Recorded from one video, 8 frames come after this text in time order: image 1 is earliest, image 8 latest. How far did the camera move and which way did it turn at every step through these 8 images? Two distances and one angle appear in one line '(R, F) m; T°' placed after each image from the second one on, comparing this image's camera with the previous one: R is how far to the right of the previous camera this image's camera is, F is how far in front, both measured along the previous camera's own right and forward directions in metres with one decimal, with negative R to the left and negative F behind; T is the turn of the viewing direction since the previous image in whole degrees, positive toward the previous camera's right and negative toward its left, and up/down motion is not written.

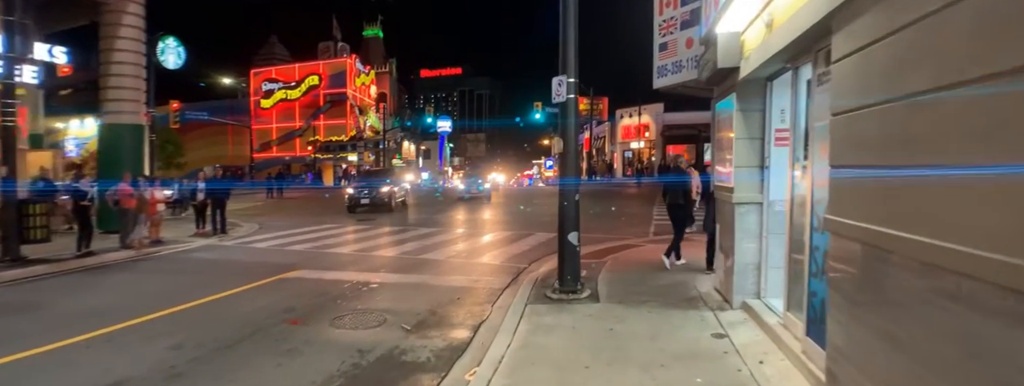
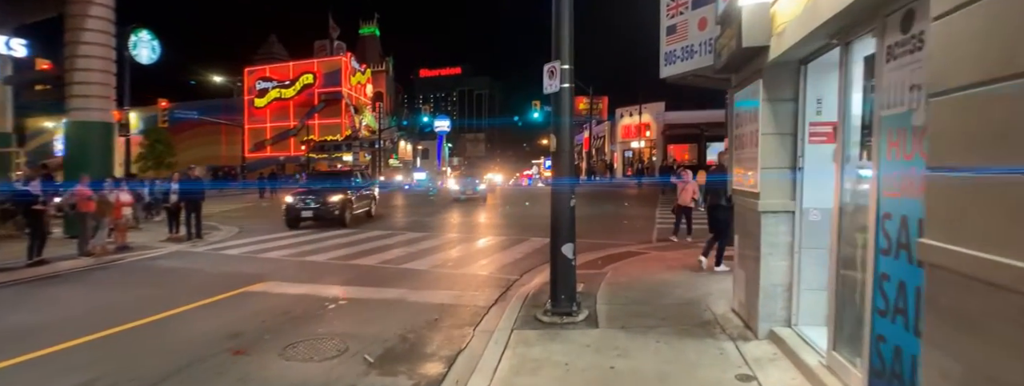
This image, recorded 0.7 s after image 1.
(+0.2, +1.0) m; 0°
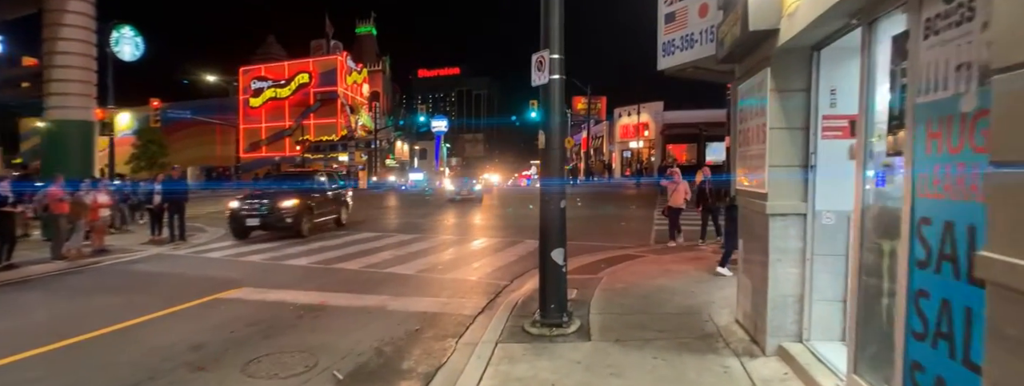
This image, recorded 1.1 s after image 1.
(+0.1, +0.5) m; 0°
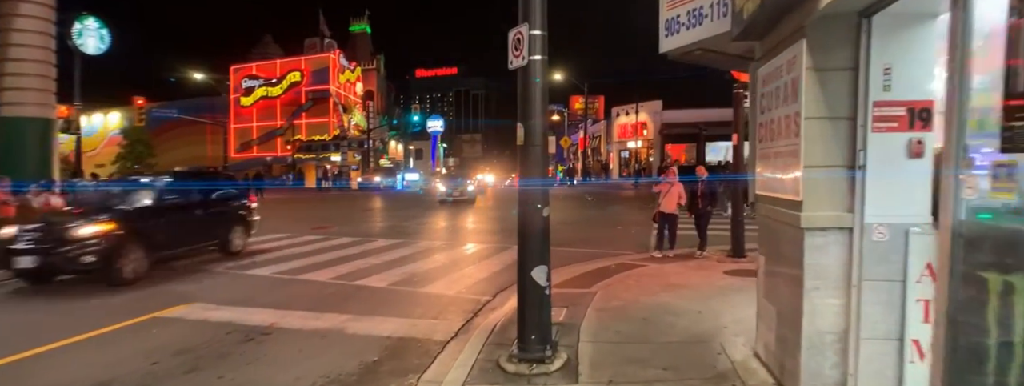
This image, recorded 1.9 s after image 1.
(+0.2, +1.0) m; 0°
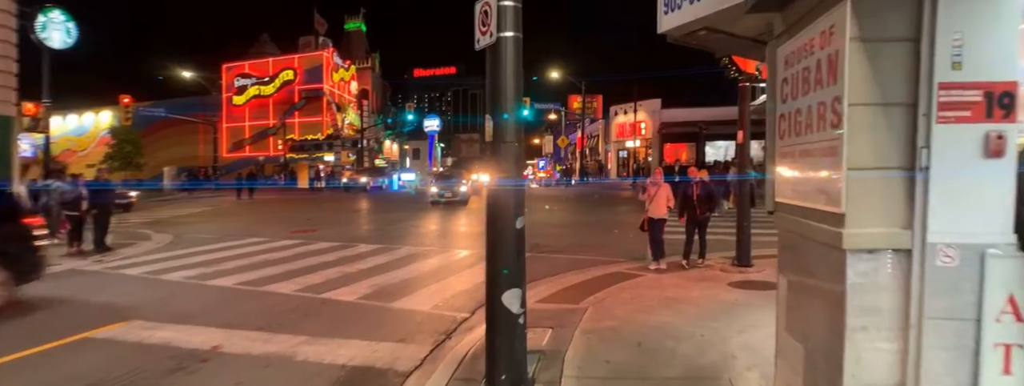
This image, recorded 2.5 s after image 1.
(+0.2, +0.8) m; 0°
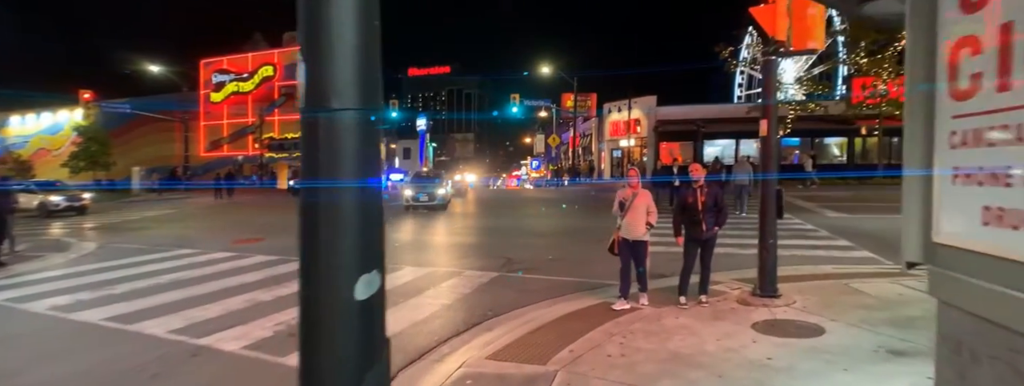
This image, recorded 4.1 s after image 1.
(+0.5, +2.1) m; +1°
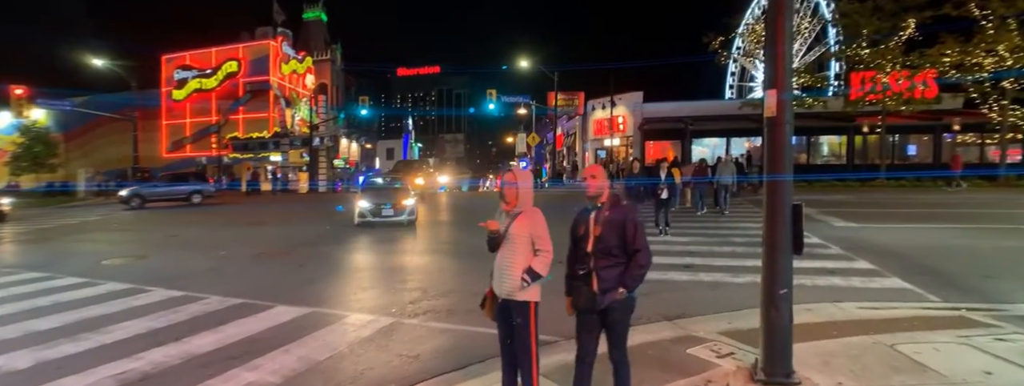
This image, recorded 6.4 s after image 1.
(+1.1, +2.6) m; +1°
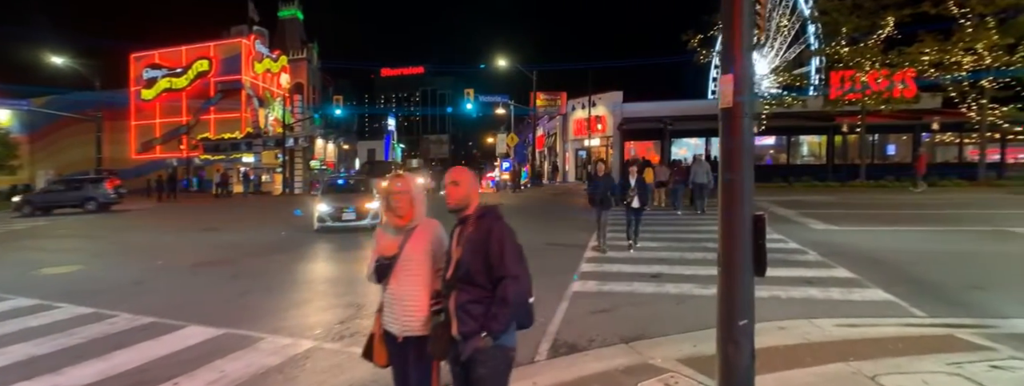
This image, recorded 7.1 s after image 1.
(+0.5, +0.7) m; +1°
